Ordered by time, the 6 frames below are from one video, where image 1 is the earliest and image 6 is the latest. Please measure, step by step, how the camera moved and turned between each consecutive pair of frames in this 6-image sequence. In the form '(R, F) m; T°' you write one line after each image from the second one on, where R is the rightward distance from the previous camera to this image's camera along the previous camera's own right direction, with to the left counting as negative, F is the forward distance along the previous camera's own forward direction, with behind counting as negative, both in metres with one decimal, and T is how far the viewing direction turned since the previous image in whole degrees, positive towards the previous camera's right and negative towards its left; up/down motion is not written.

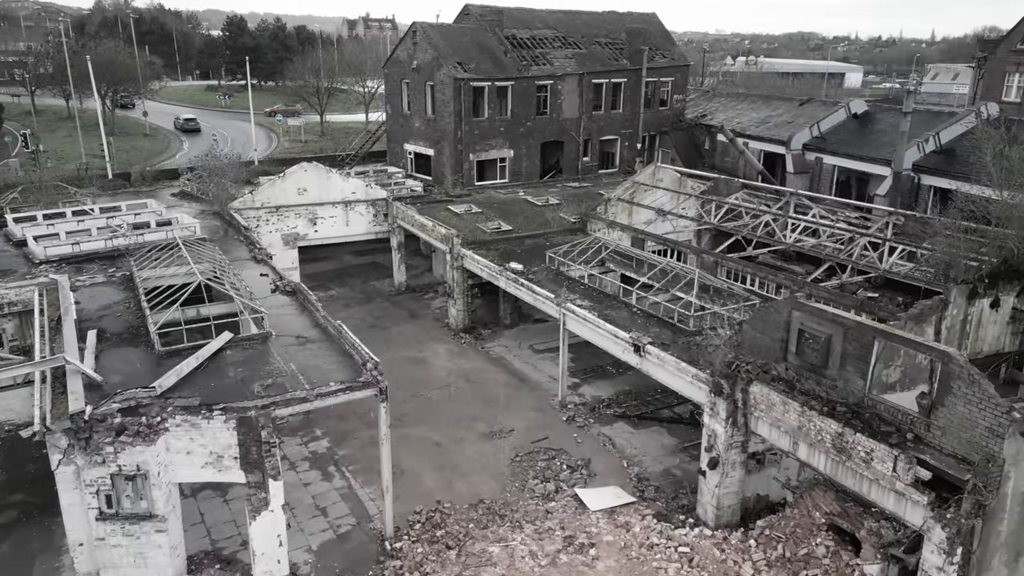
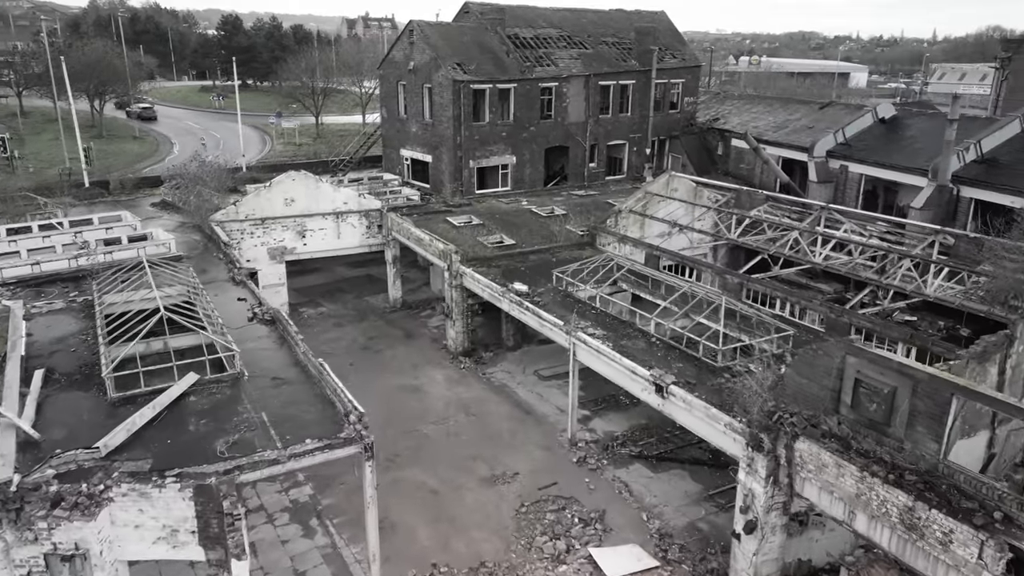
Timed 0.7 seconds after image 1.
(-0.1, +1.9) m; 0°
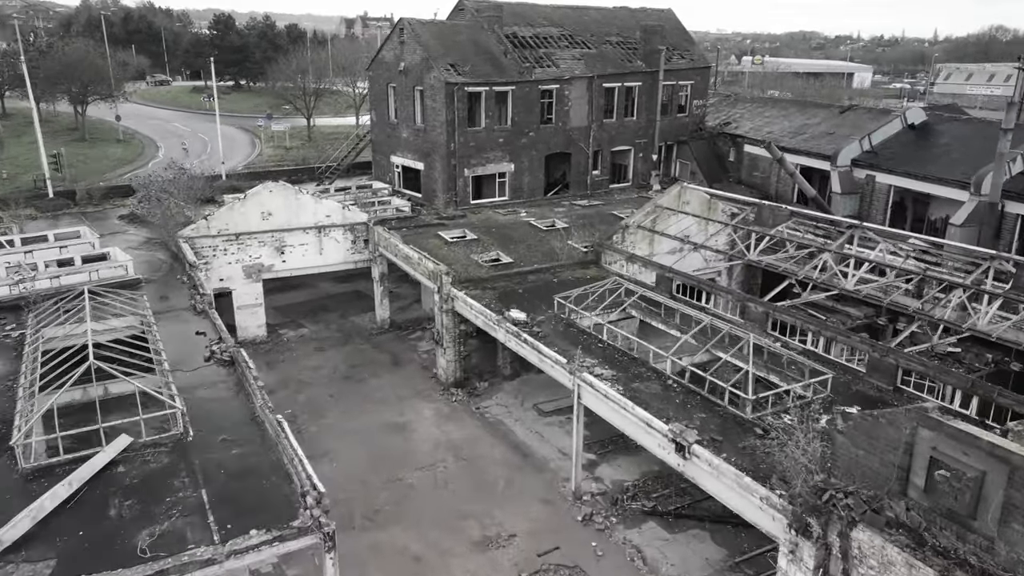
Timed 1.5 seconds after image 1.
(+0.1, +2.1) m; 0°
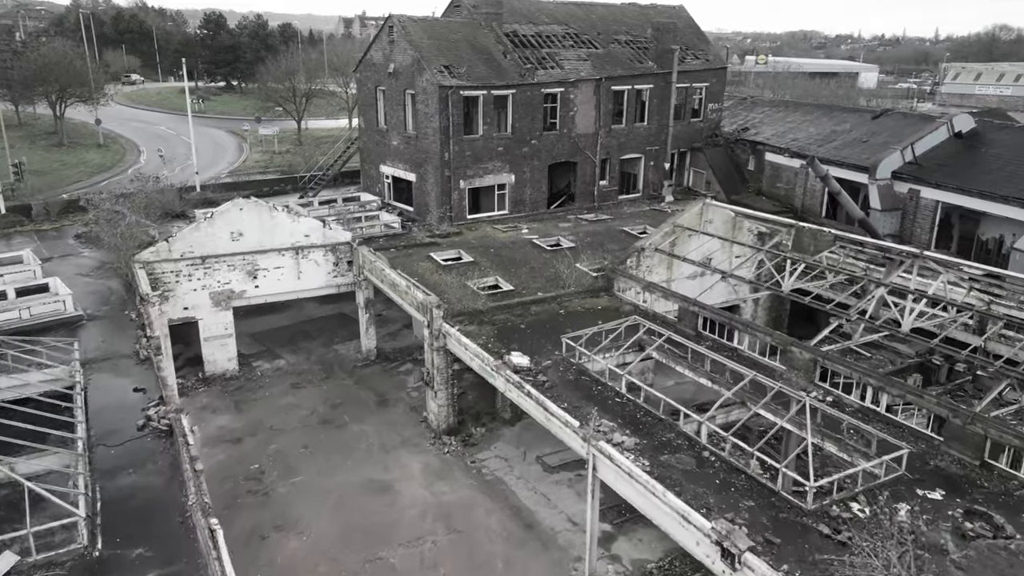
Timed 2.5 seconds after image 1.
(0.0, +2.6) m; 0°
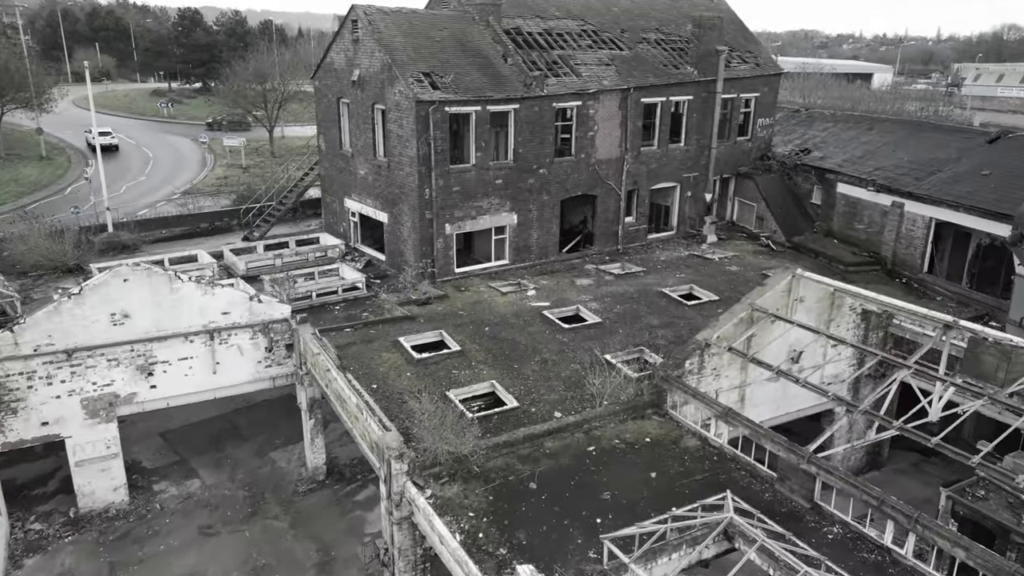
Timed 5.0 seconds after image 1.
(-0.1, +6.3) m; 0°
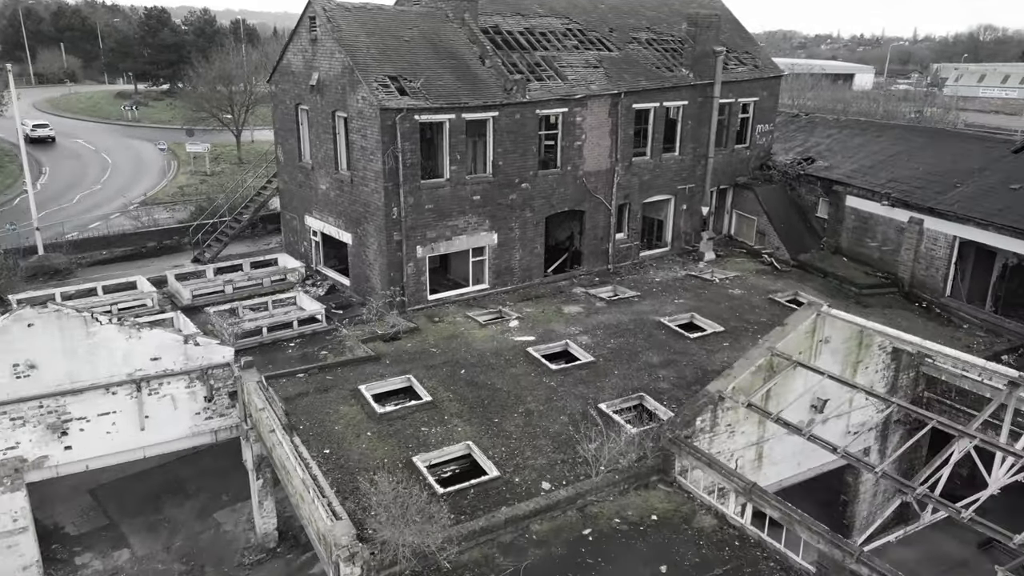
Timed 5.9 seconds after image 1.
(+0.1, +2.1) m; +1°
